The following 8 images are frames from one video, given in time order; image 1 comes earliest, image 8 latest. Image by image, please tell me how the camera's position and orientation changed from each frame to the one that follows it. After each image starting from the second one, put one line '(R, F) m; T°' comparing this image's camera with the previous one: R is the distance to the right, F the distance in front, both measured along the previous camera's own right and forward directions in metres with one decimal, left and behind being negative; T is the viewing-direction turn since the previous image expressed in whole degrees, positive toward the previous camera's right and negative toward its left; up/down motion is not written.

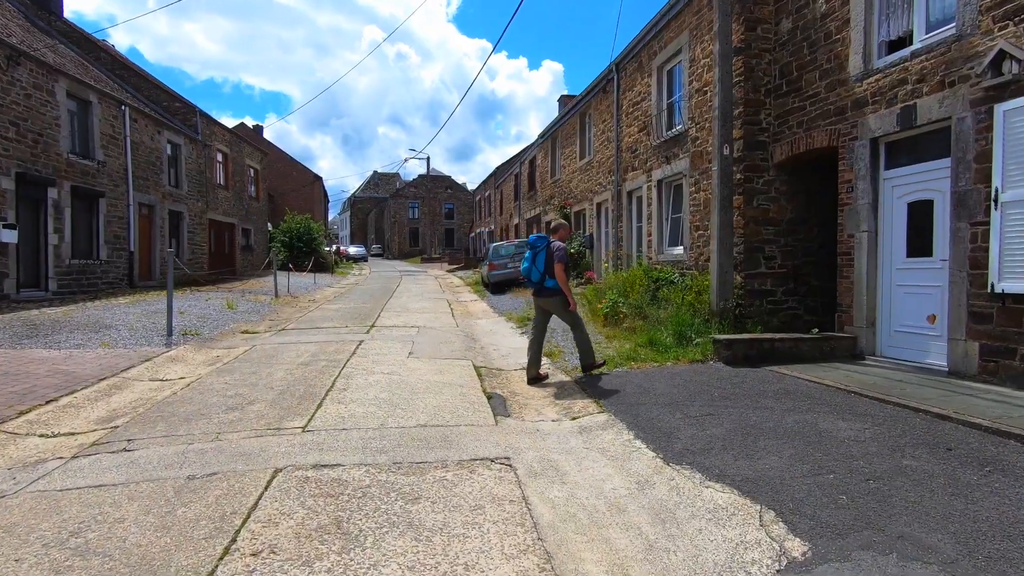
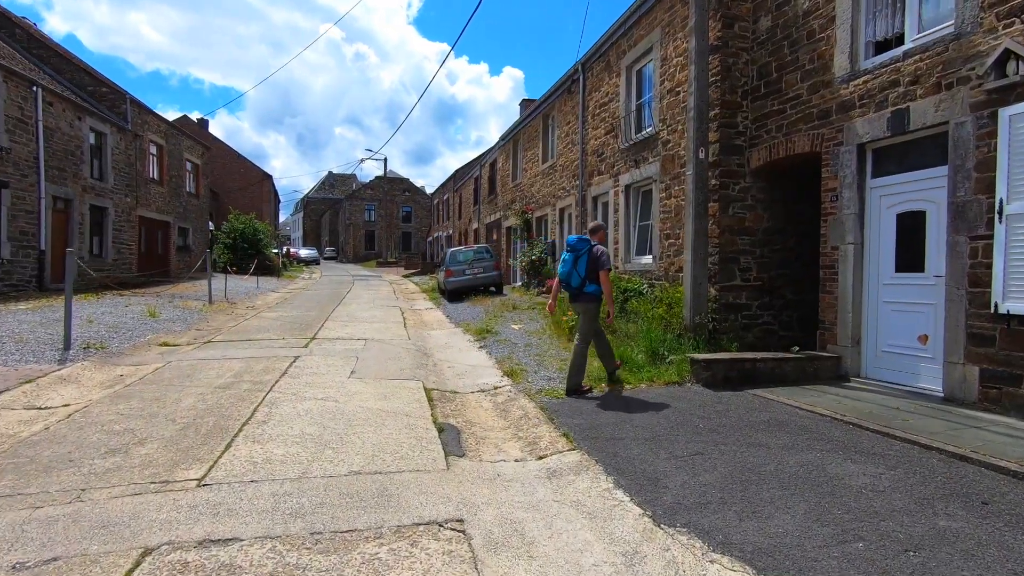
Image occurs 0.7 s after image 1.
(0.0, +0.8) m; +4°
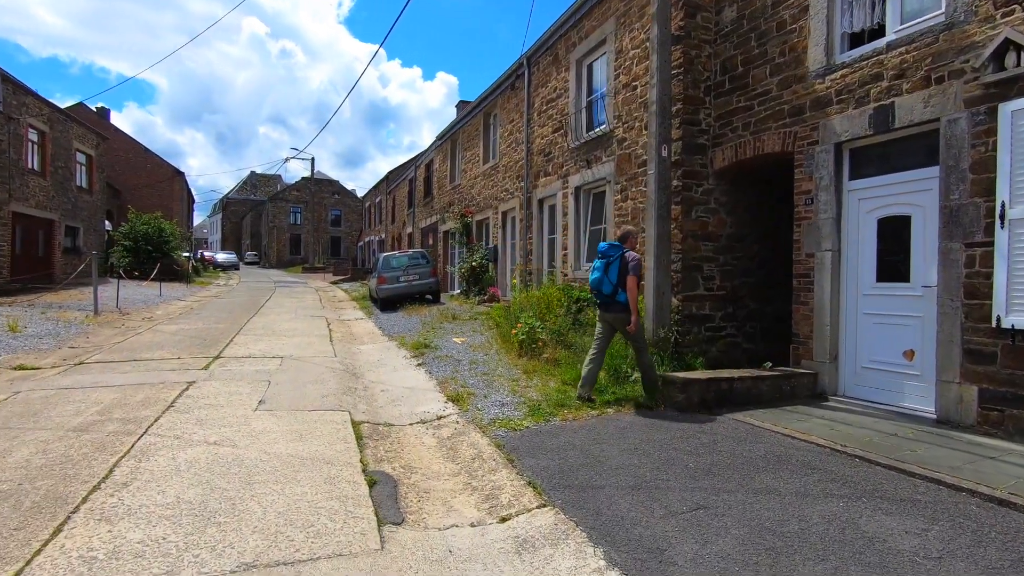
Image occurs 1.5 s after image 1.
(-0.1, +1.0) m; +7°
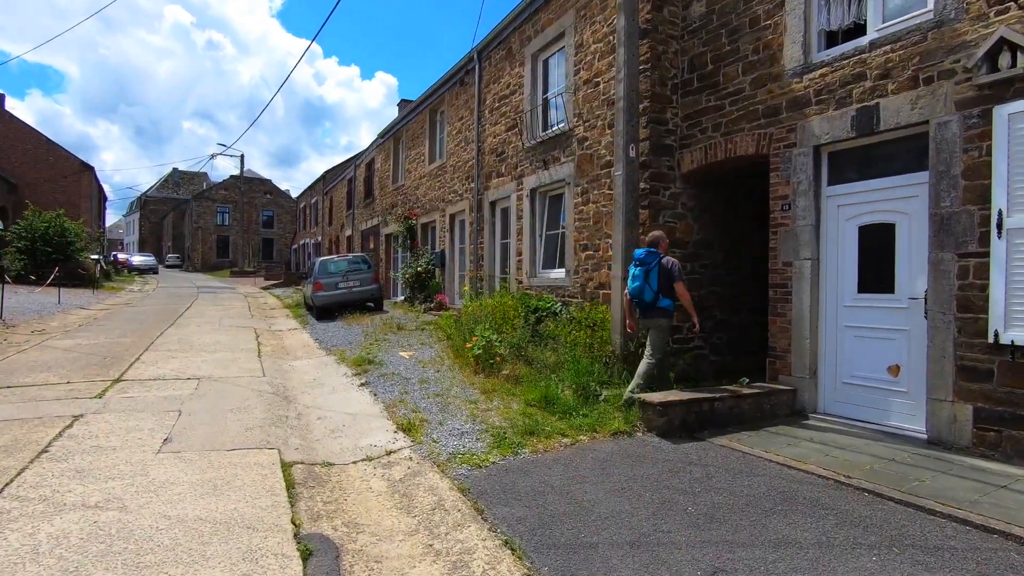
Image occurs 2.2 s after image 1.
(-0.2, +0.7) m; +6°
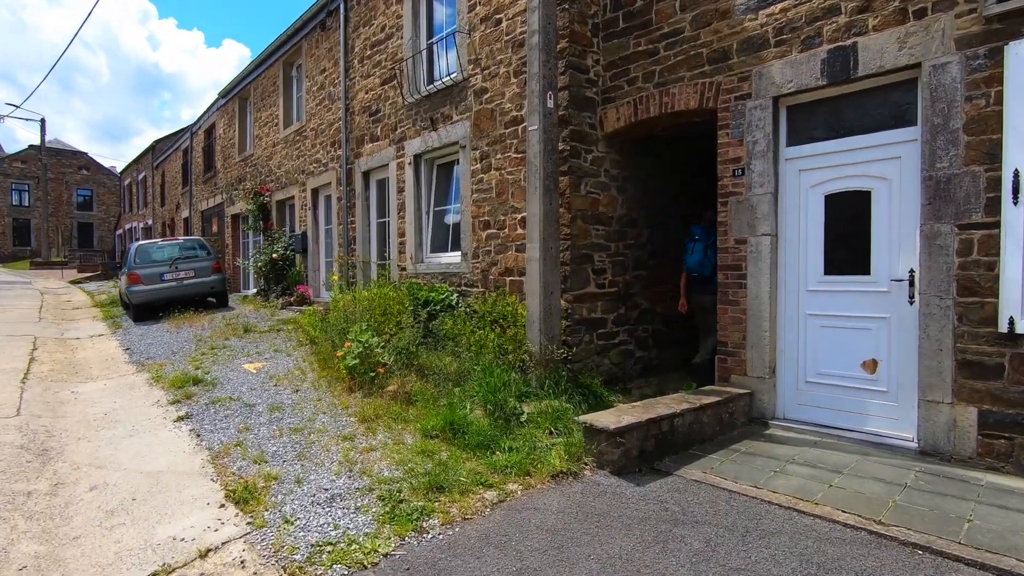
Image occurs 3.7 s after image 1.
(-0.1, +1.6) m; +13°
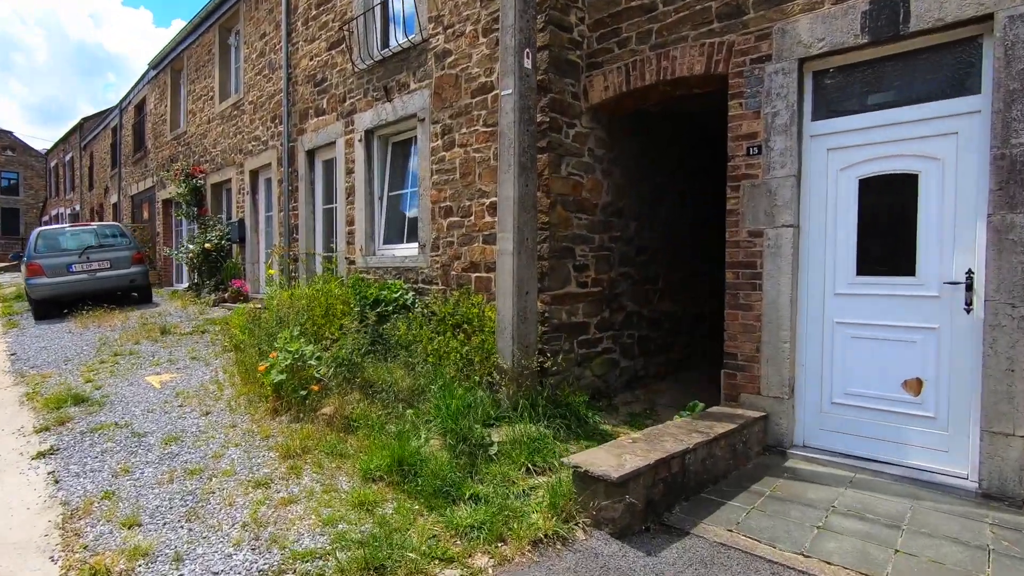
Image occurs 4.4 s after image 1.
(0.0, +0.9) m; +4°
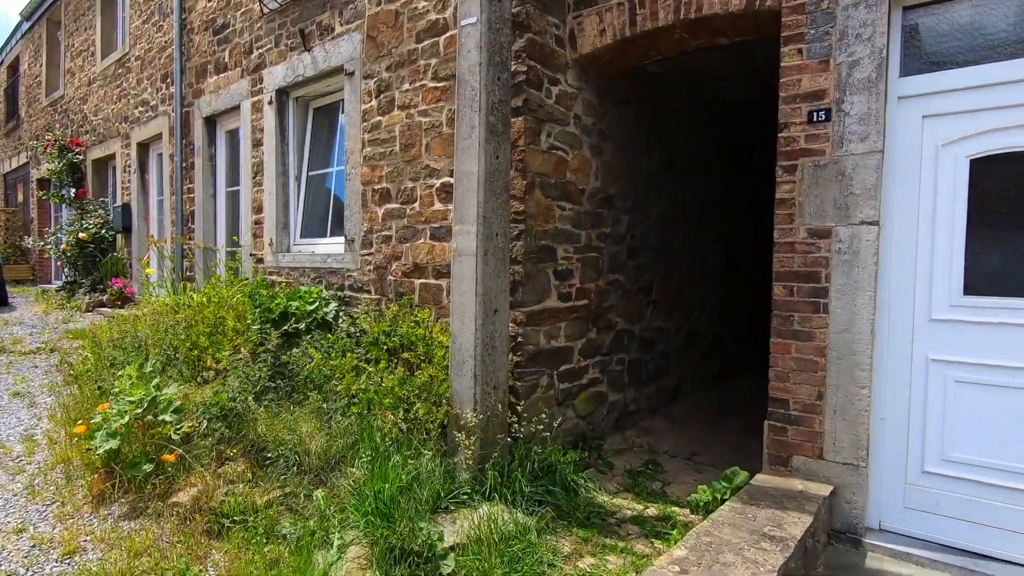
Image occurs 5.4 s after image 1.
(-0.1, +1.3) m; +6°
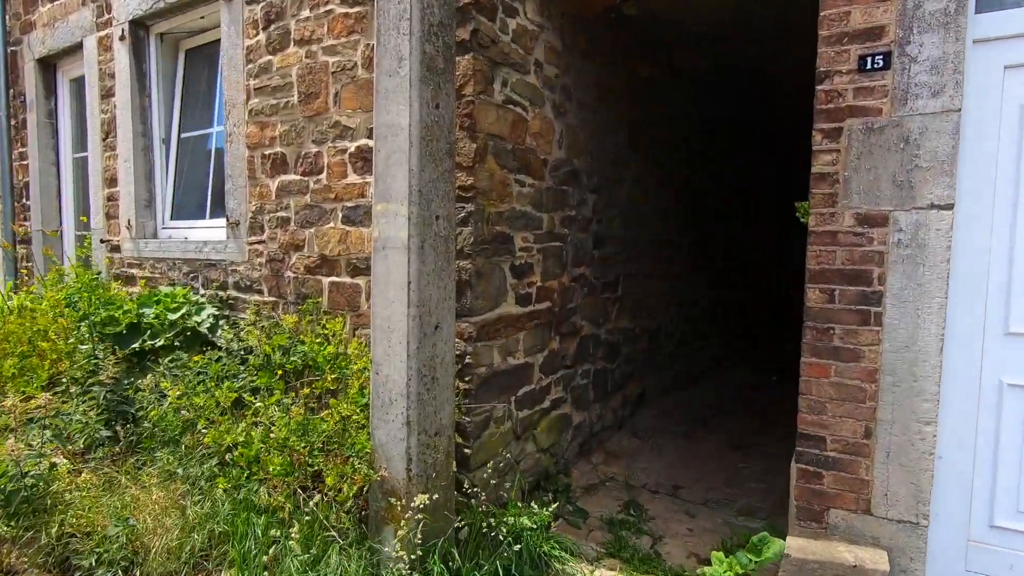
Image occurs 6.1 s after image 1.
(-0.1, +0.9) m; +8°
